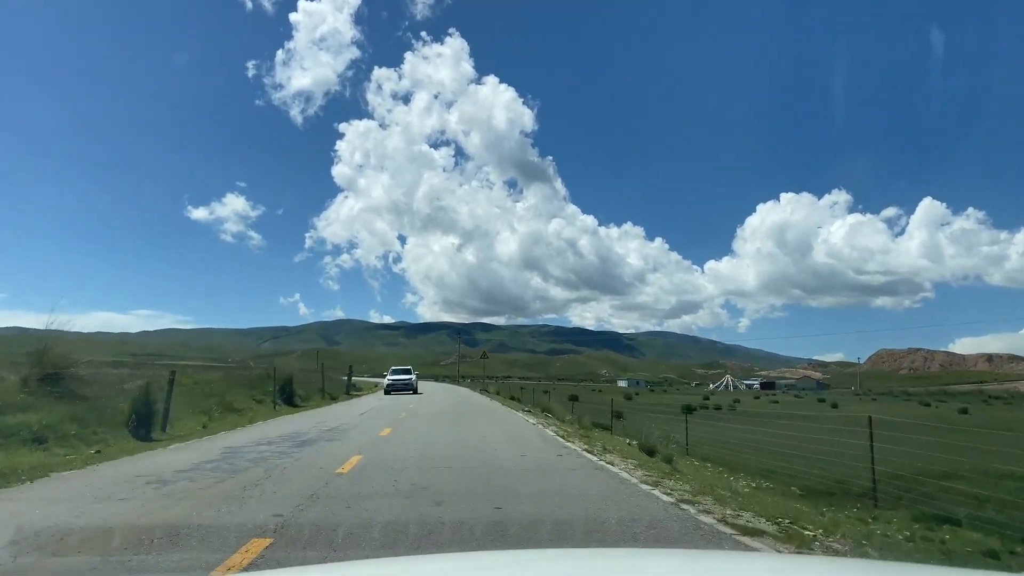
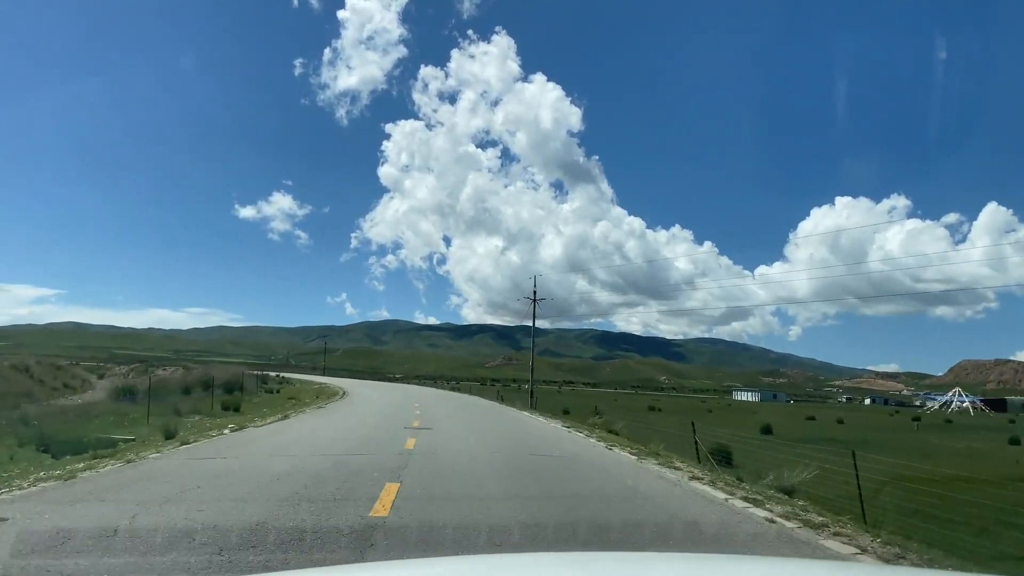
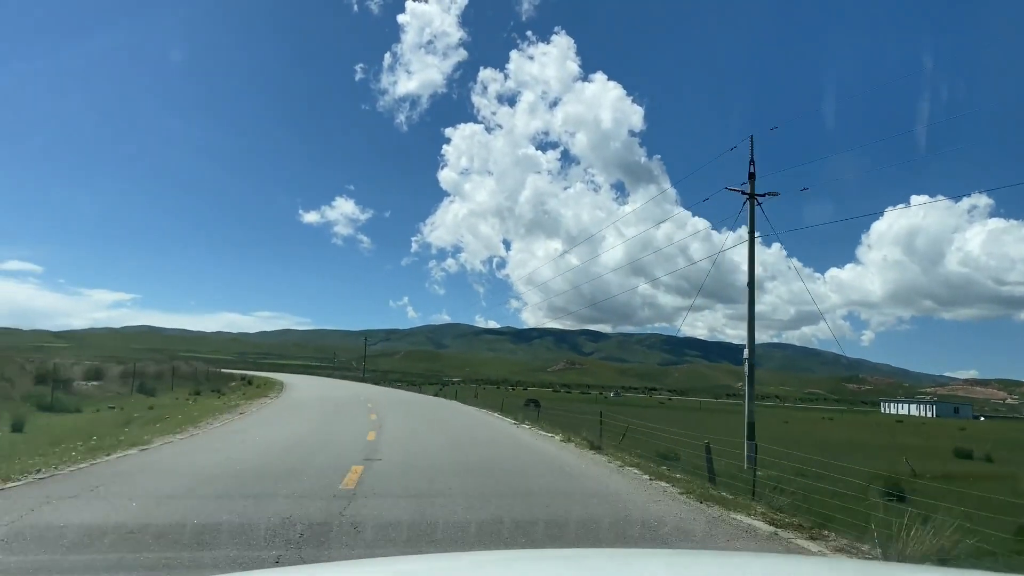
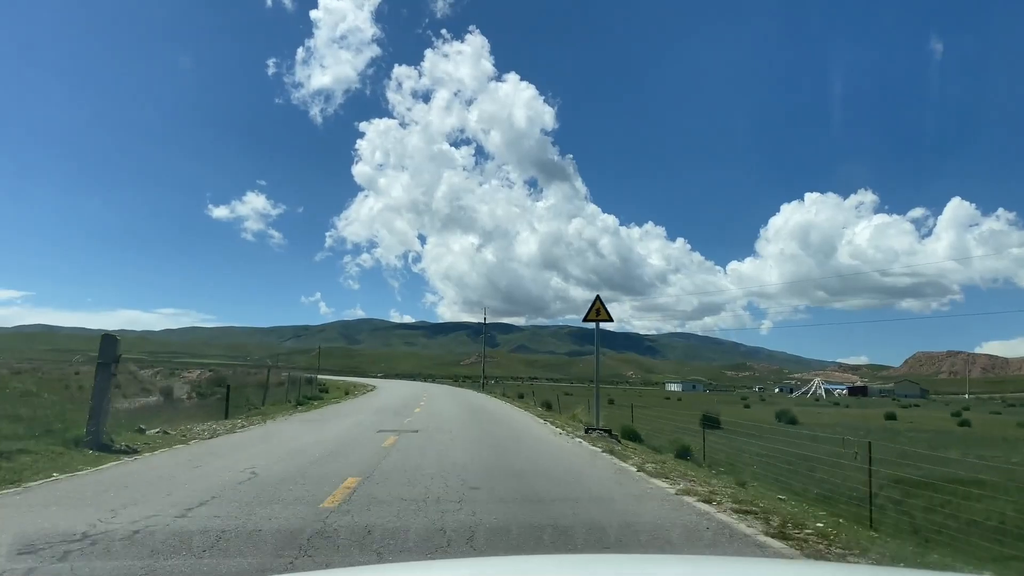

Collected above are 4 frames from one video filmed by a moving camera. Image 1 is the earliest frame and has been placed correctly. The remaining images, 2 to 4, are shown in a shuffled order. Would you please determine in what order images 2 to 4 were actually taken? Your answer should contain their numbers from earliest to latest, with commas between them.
4, 2, 3
